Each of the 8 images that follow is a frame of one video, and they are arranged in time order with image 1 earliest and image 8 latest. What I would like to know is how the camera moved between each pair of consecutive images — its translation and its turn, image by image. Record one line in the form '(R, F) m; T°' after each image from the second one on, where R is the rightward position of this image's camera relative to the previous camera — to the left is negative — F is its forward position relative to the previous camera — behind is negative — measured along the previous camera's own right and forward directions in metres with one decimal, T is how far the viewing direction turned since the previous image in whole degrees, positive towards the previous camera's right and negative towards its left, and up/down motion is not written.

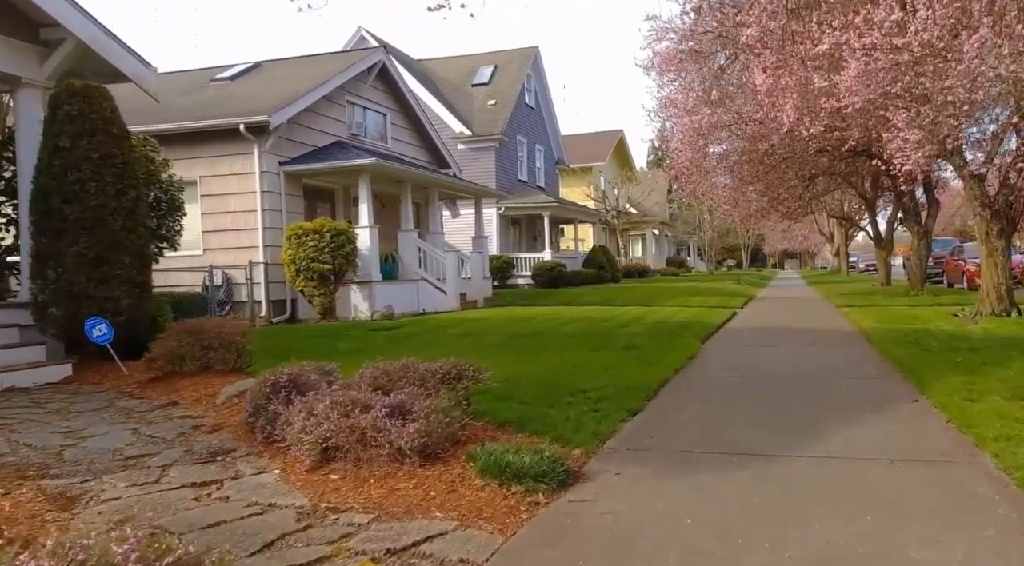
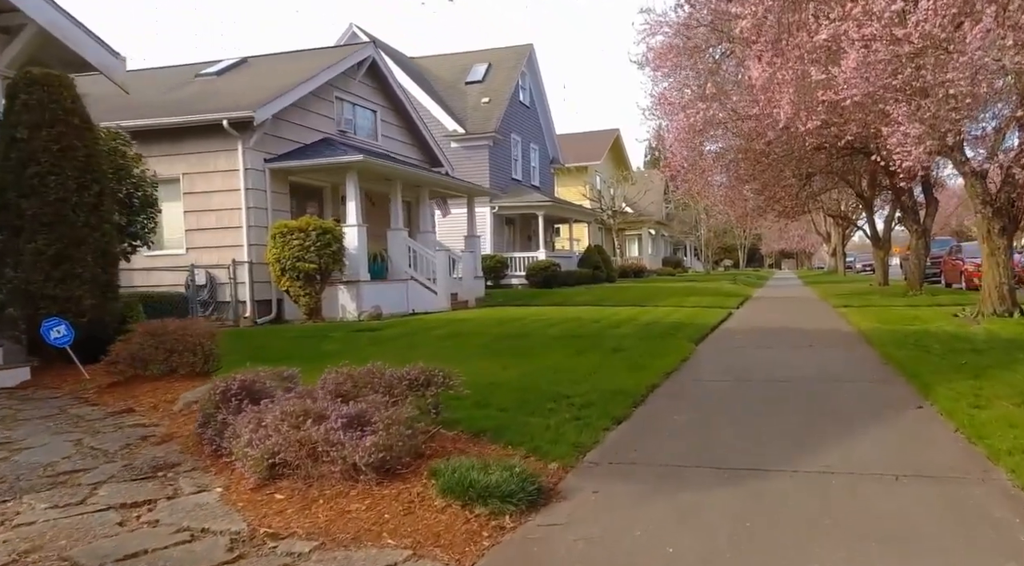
(+0.1, +0.4) m; 0°
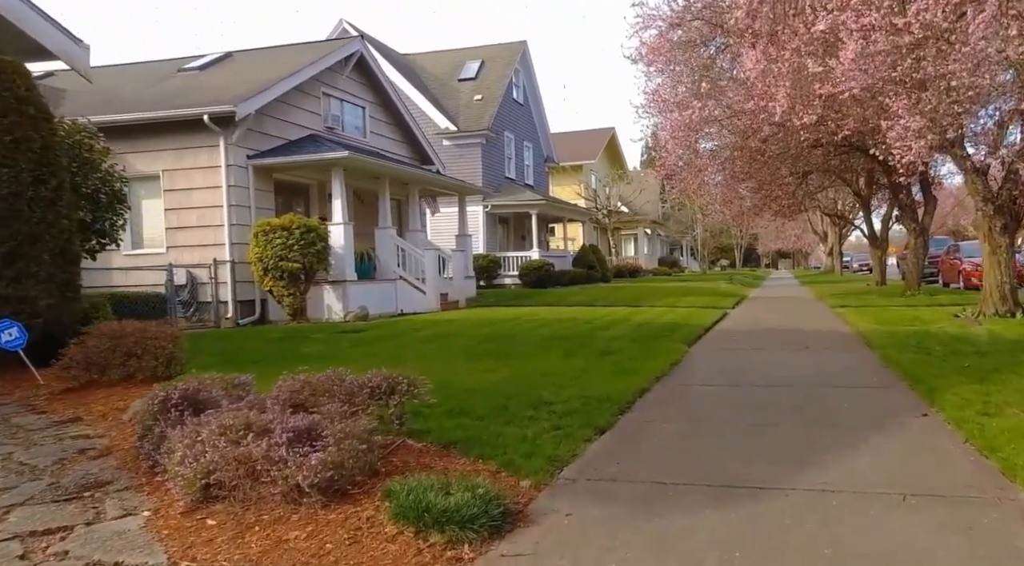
(+0.1, +0.4) m; 0°
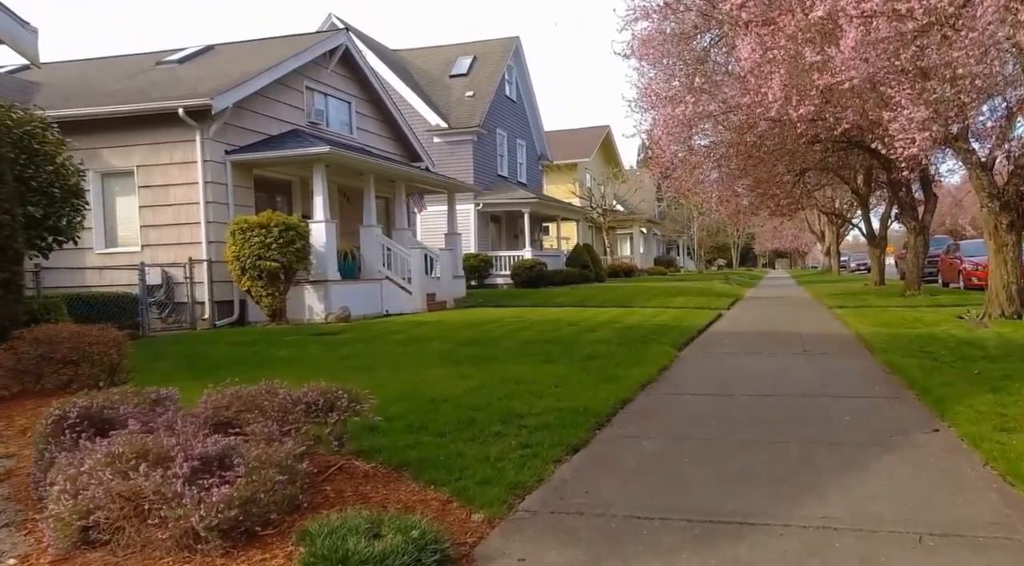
(+0.2, +0.6) m; 0°
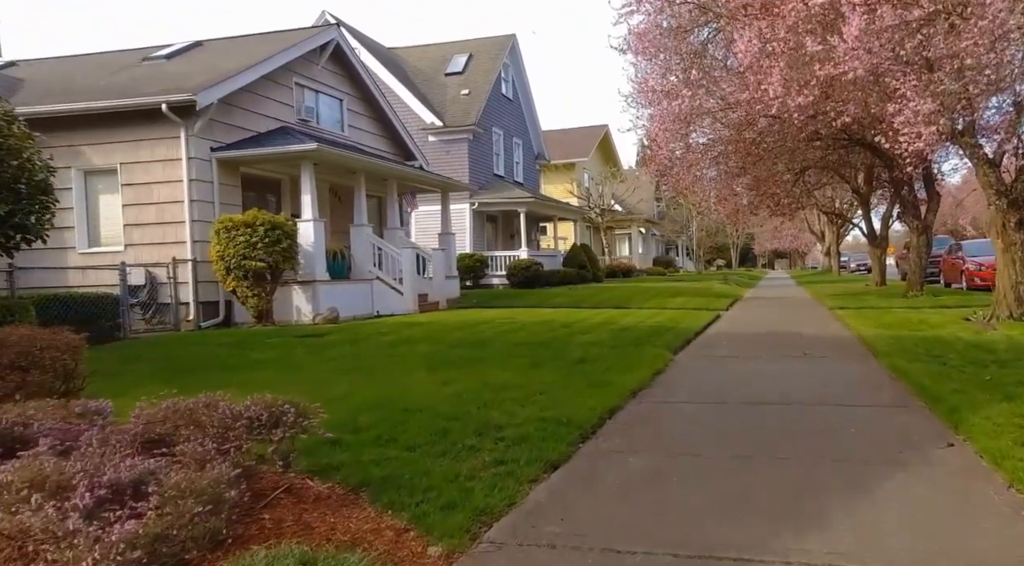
(+0.1, +0.4) m; 0°
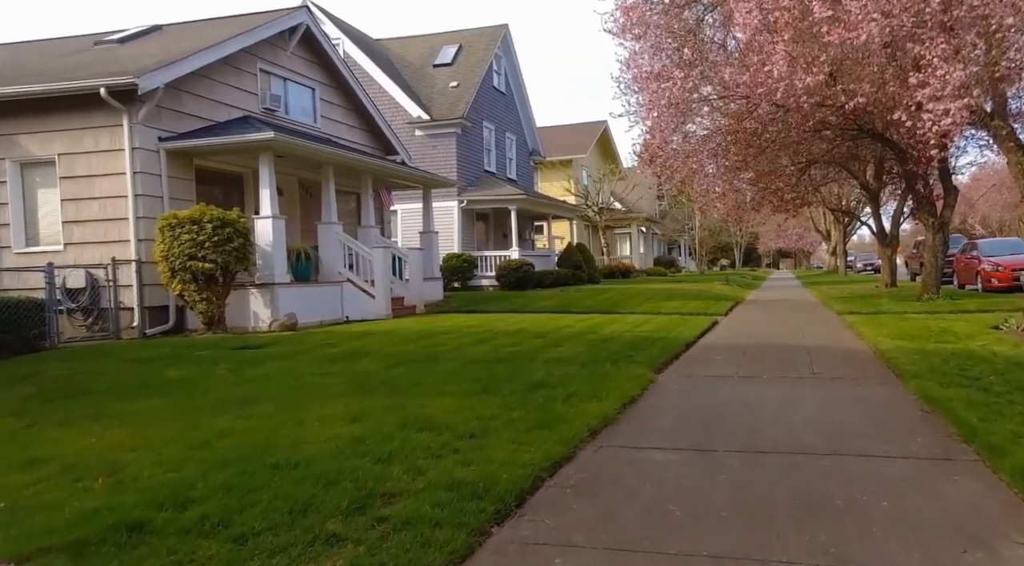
(+0.5, +1.5) m; 0°
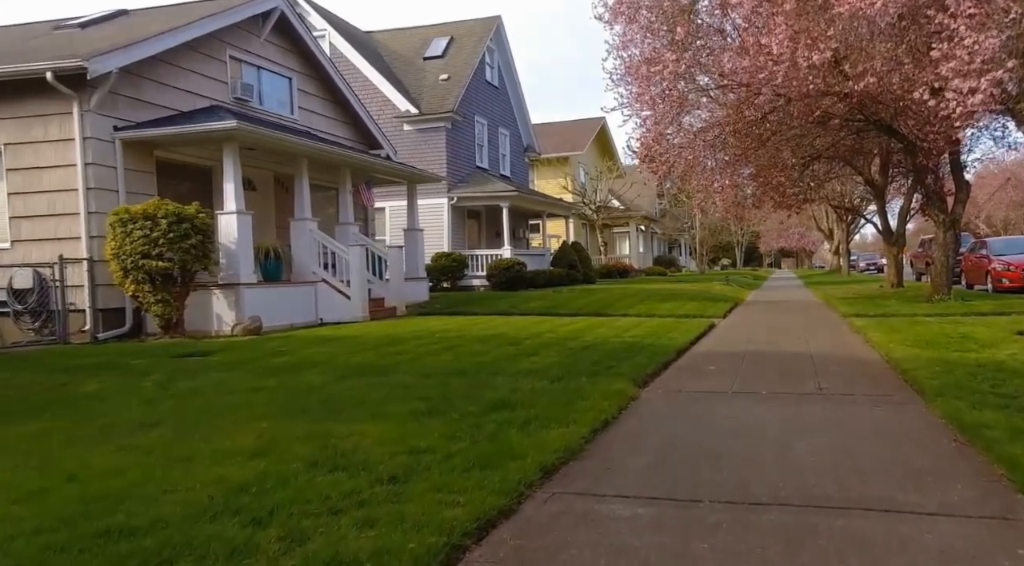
(+0.3, +1.0) m; 0°
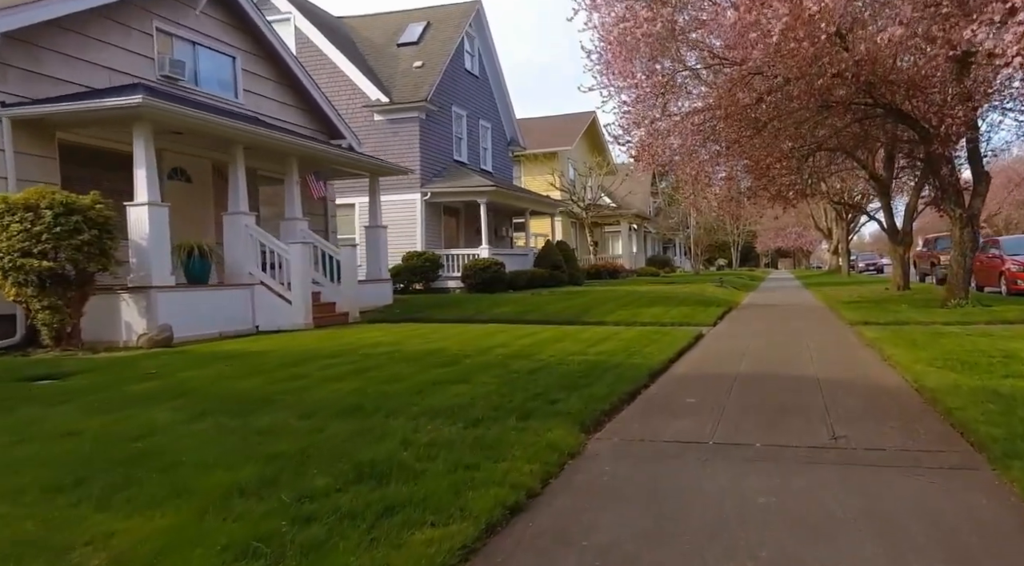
(+0.6, +1.9) m; 0°
